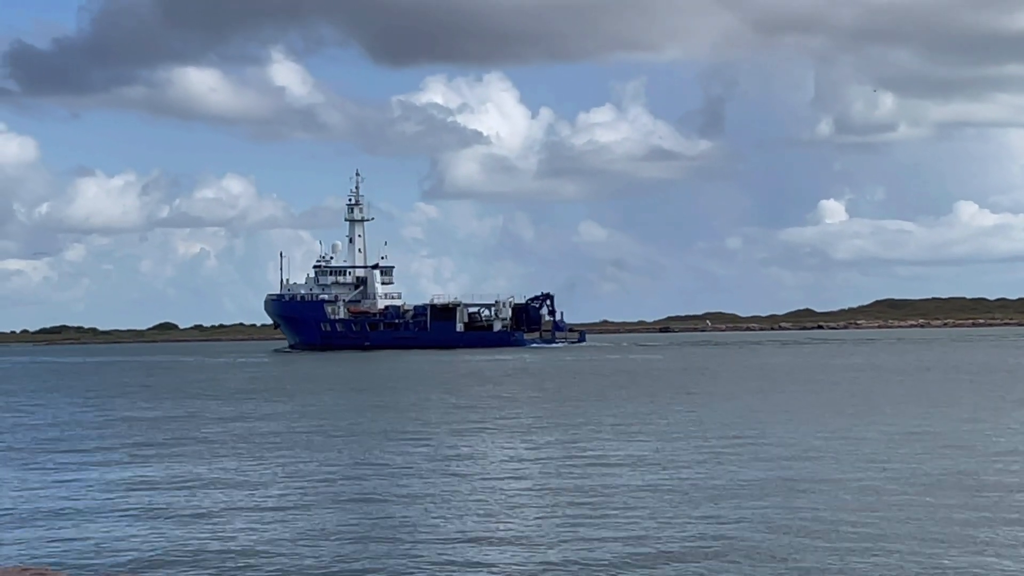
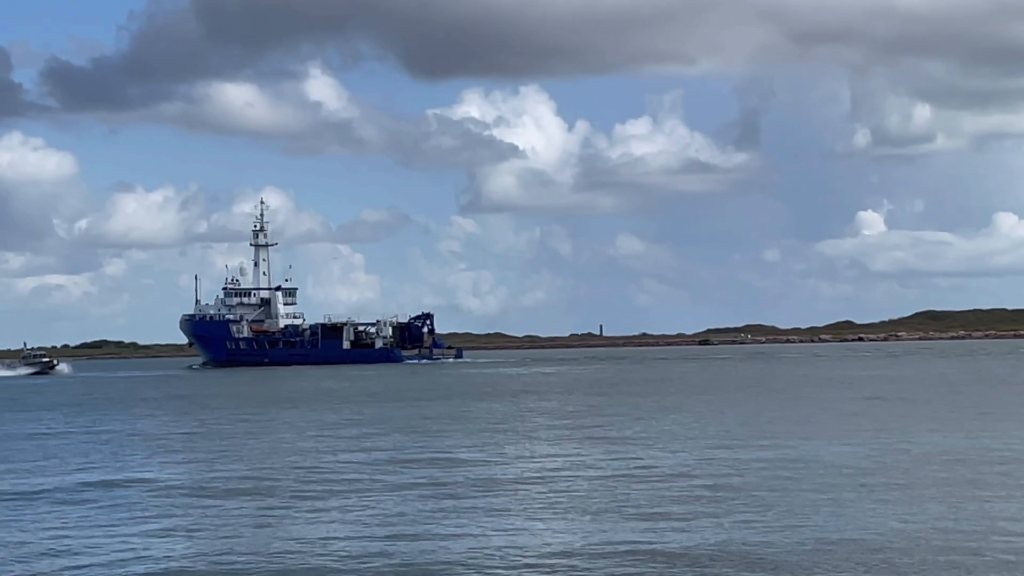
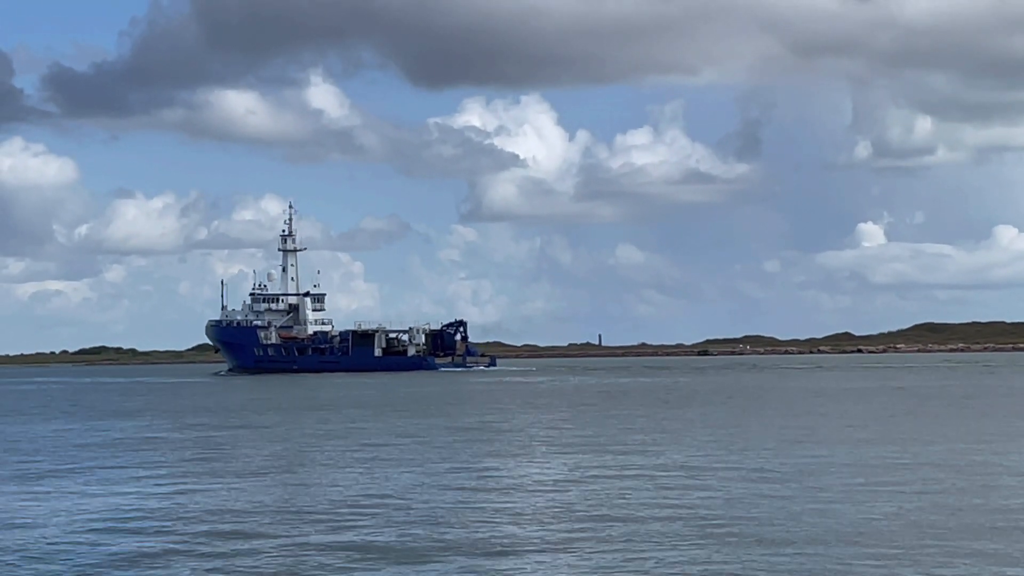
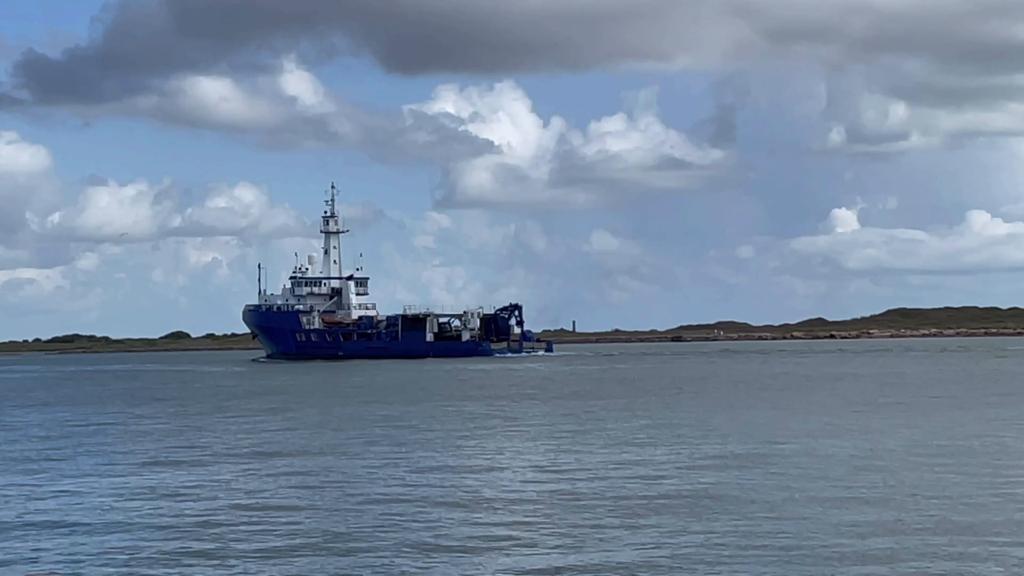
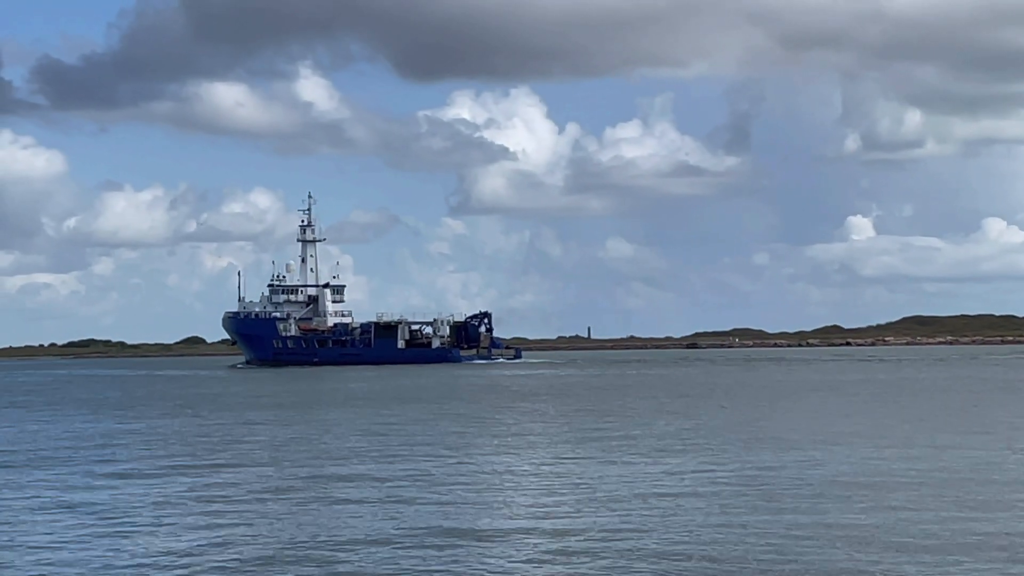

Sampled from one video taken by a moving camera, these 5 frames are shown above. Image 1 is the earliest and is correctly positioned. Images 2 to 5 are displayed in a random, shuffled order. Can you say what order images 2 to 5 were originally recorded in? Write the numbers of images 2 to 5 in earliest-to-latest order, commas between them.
4, 5, 3, 2
